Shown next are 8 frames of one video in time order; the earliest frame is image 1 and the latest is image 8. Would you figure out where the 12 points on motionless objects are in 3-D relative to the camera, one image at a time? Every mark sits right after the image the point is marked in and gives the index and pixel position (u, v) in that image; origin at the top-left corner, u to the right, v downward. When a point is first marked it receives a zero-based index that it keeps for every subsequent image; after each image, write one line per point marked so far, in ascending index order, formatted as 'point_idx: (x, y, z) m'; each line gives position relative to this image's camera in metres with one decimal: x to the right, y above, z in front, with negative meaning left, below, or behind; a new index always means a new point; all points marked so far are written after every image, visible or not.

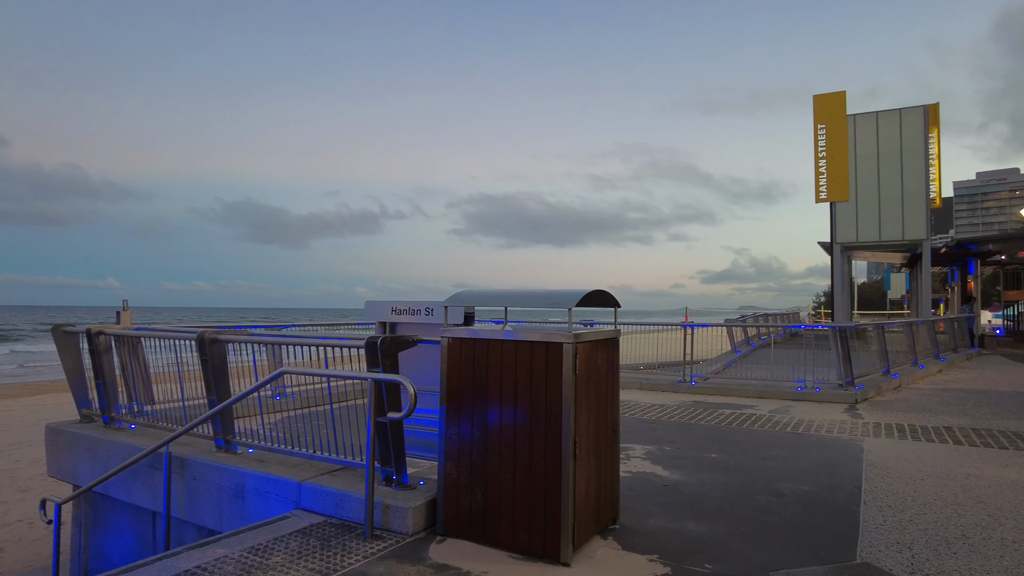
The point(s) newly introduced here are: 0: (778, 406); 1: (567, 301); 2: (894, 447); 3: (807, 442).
0: (+3.8, -1.7, +9.5) m
1: (+0.3, -0.1, +4.0) m
2: (+3.9, -1.6, +6.7) m
3: (+3.2, -1.6, +7.0) m
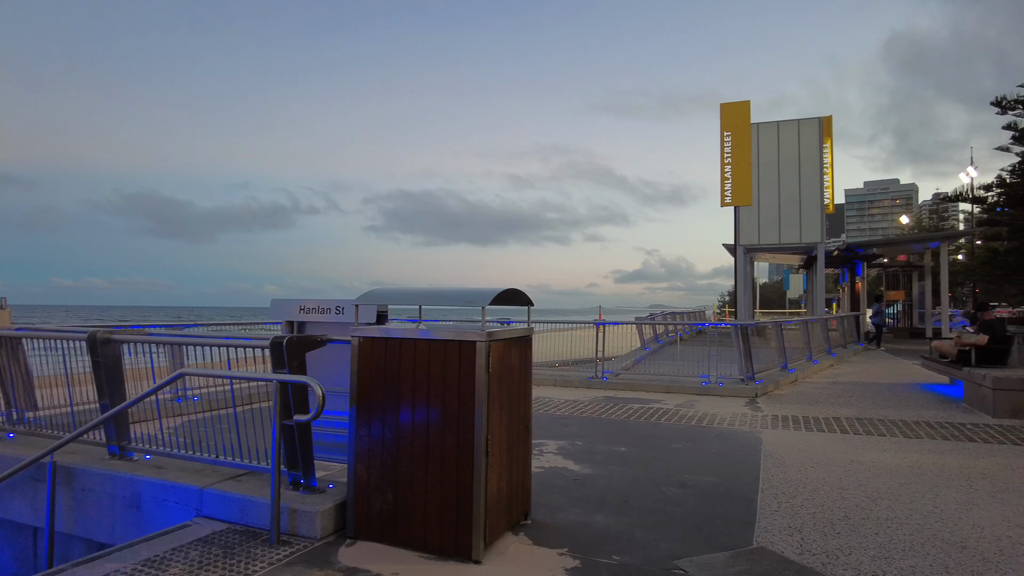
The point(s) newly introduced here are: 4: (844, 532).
0: (+2.6, -1.7, +9.9) m
1: (-0.2, -0.1, +4.0) m
2: (+3.0, -1.6, +7.1) m
3: (+2.2, -1.6, +7.3) m
4: (+2.2, -1.6, +4.2) m
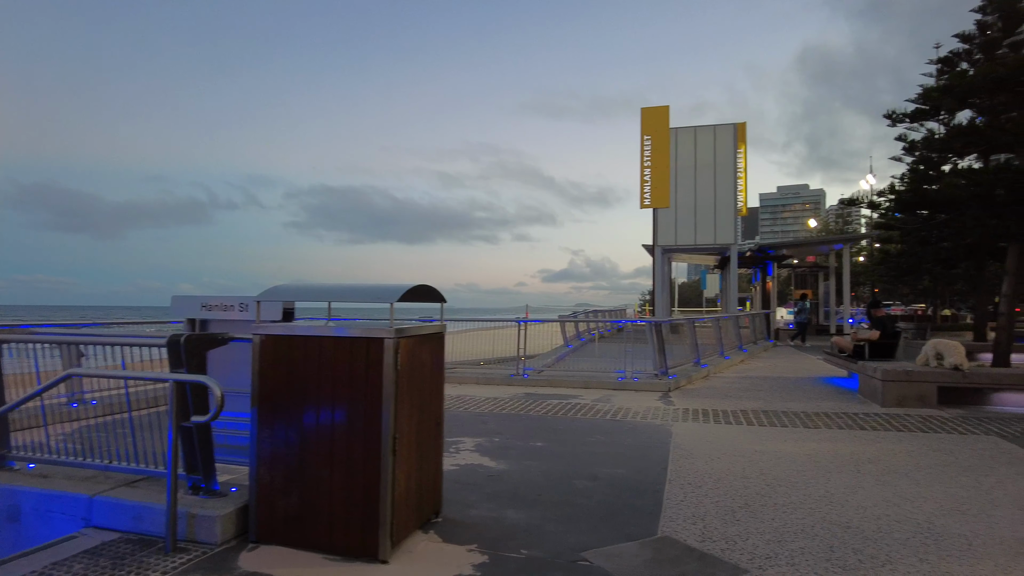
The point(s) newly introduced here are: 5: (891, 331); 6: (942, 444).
0: (+1.4, -1.7, +10.1) m
1: (-0.8, -0.1, +4.0) m
2: (+2.1, -1.6, +7.4) m
3: (+1.3, -1.6, +7.5) m
4: (+1.6, -1.6, +4.4) m
5: (+5.8, -0.7, +10.1) m
6: (+4.2, -1.5, +6.5) m
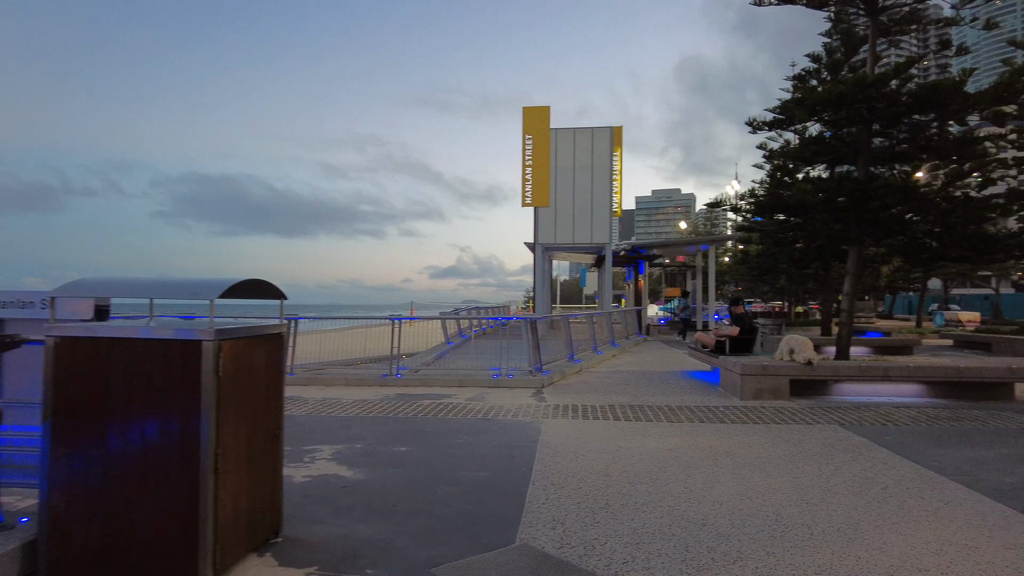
0: (-0.6, -1.6, +9.9) m
1: (-1.6, 0.0, +3.5) m
2: (+0.6, -1.6, +7.3) m
3: (-0.2, -1.6, +7.4) m
4: (+0.6, -1.5, +4.4) m
5: (+3.8, -0.6, +10.7) m
6: (+2.9, -1.5, +6.8) m
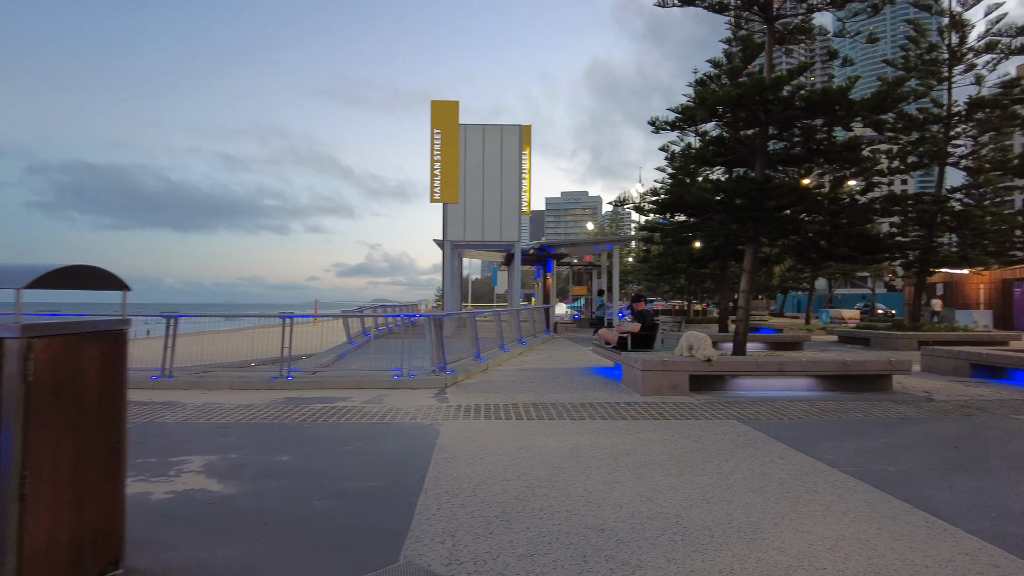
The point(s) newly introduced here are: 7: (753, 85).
0: (-2.0, -1.6, +9.4) m
1: (-2.1, 0.0, +2.9) m
2: (-0.5, -1.5, +7.0) m
3: (-1.3, -1.5, +6.9) m
4: (-0.1, -1.5, +4.0) m
5: (+2.3, -0.6, +10.7) m
6: (+1.8, -1.5, +6.8) m
7: (+4.1, +3.5, +11.1) m
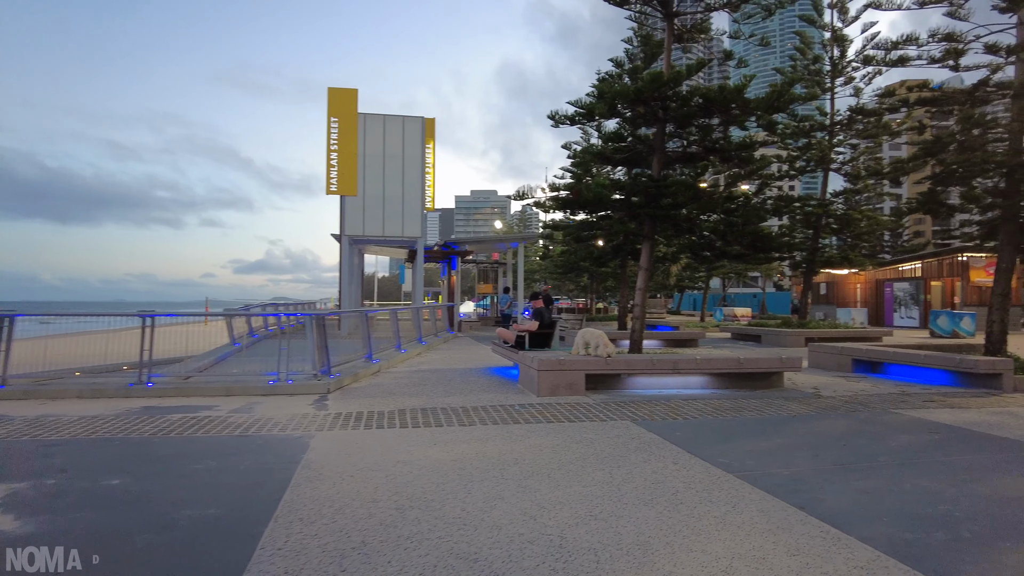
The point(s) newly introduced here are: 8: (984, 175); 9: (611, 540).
0: (-3.5, -1.5, +8.4) m
1: (-2.7, +0.1, +2.0) m
2: (-1.7, -1.5, +6.3) m
3: (-2.4, -1.5, +6.1) m
4: (-0.8, -1.5, +3.4) m
5: (+0.6, -0.5, +10.4) m
6: (+0.7, -1.4, +6.4) m
7: (+2.3, +3.5, +11.0) m
8: (+8.8, +2.1, +12.2) m
9: (+0.6, -1.4, +3.7) m
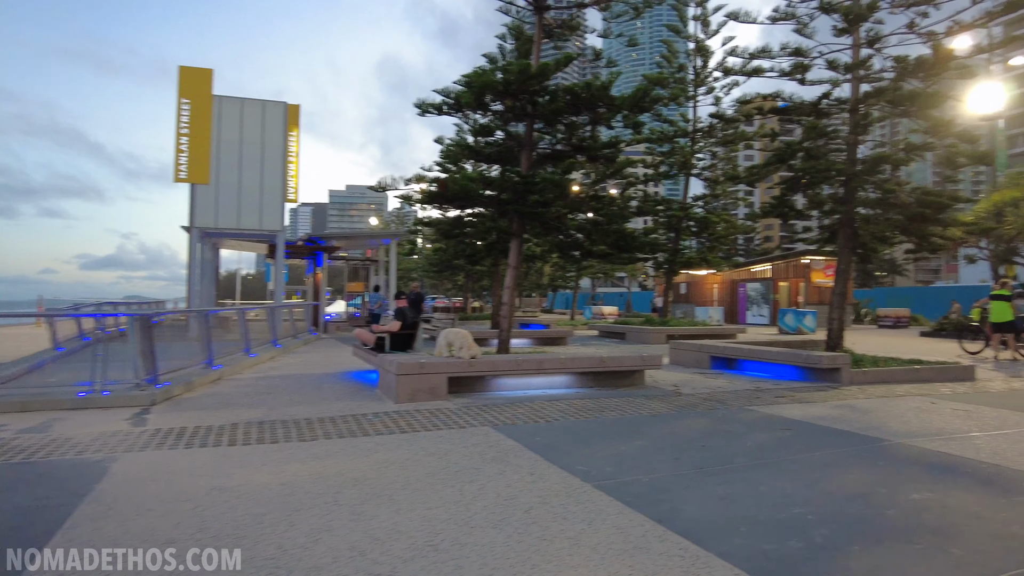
0: (-5.1, -1.5, +7.1) m
1: (-3.2, +0.1, +0.9) m
2: (-3.0, -1.4, +5.3) m
3: (-3.7, -1.4, +5.0) m
4: (-1.6, -1.4, +2.7) m
5: (-1.5, -0.5, +9.7) m
6: (-0.7, -1.4, +5.9) m
7: (+0.1, +3.5, +10.7) m
8: (+6.2, +2.1, +13.0) m
9: (-0.3, -1.4, +3.2) m
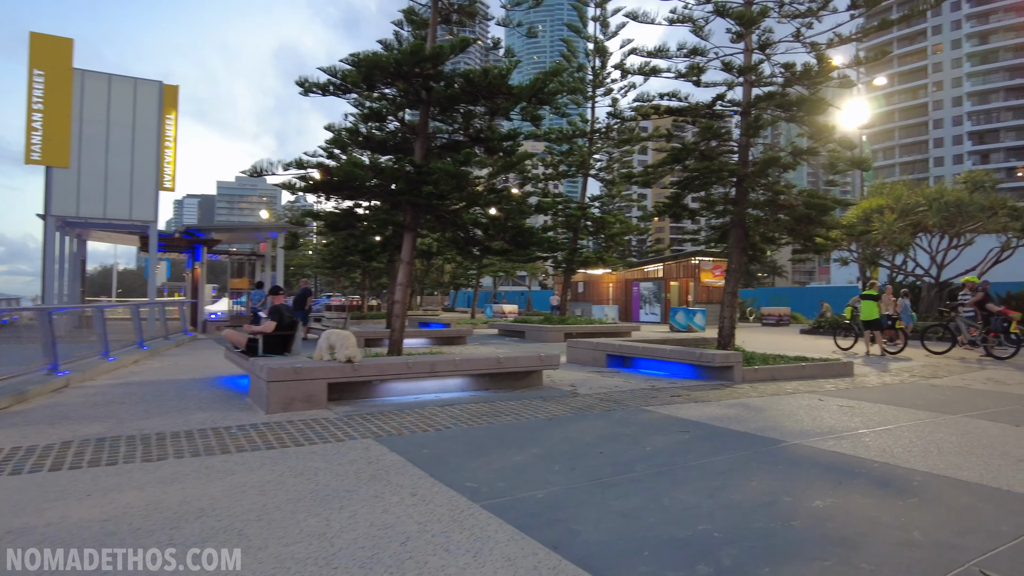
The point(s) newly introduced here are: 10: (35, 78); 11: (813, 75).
0: (-6.2, -1.4, +5.7) m
1: (-3.4, +0.1, -0.1) m
2: (-3.8, -1.4, +4.3) m
3: (-4.5, -1.4, +3.8) m
4: (-2.1, -1.4, +1.8) m
5: (-3.0, -0.4, +8.8) m
6: (-1.6, -1.4, +5.2) m
7: (-1.5, +3.6, +10.0) m
8: (+4.2, +2.1, +13.2) m
9: (-0.8, -1.4, +2.6) m
10: (-13.0, +5.7, +17.7) m
11: (+5.9, +4.2, +12.8) m
